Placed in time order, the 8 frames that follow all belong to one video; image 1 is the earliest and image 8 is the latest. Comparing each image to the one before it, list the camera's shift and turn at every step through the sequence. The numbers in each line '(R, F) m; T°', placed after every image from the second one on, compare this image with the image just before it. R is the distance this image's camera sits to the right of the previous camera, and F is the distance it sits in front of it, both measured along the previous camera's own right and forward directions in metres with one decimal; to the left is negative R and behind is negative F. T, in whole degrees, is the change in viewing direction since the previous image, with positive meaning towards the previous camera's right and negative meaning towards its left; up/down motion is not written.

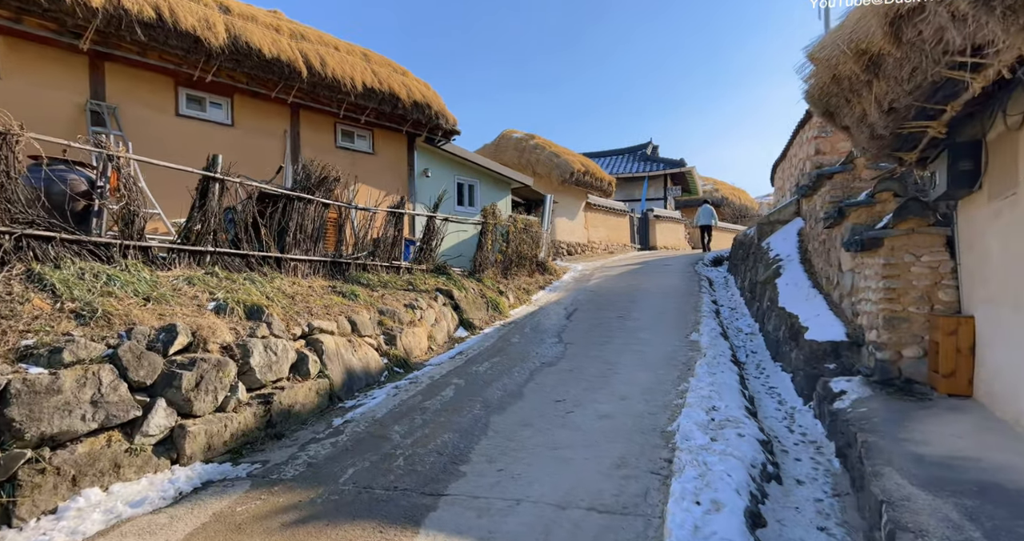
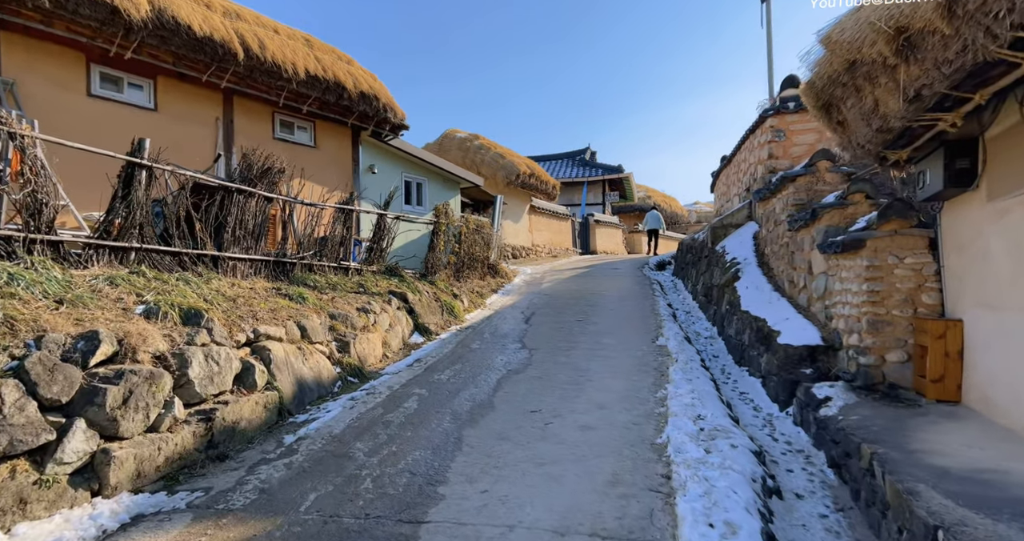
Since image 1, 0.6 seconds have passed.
(-0.3, +0.3) m; +7°
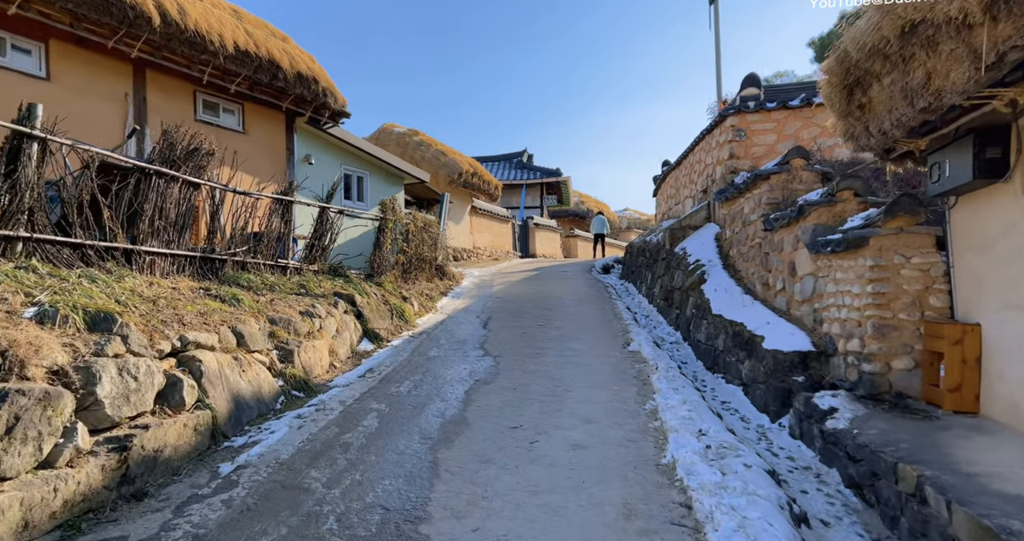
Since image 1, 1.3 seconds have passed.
(-0.4, +0.5) m; +8°
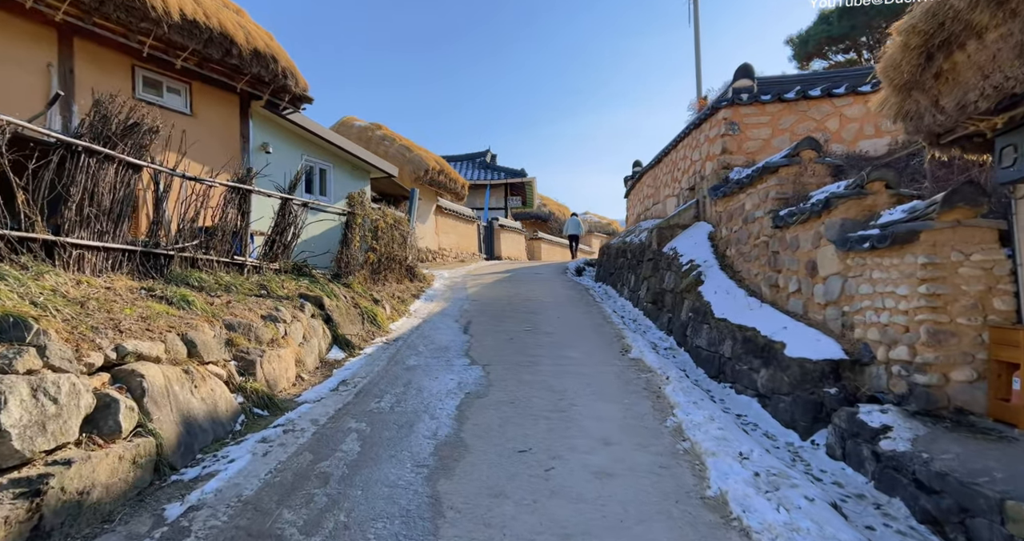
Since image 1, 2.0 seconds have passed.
(-0.4, +0.6) m; +5°
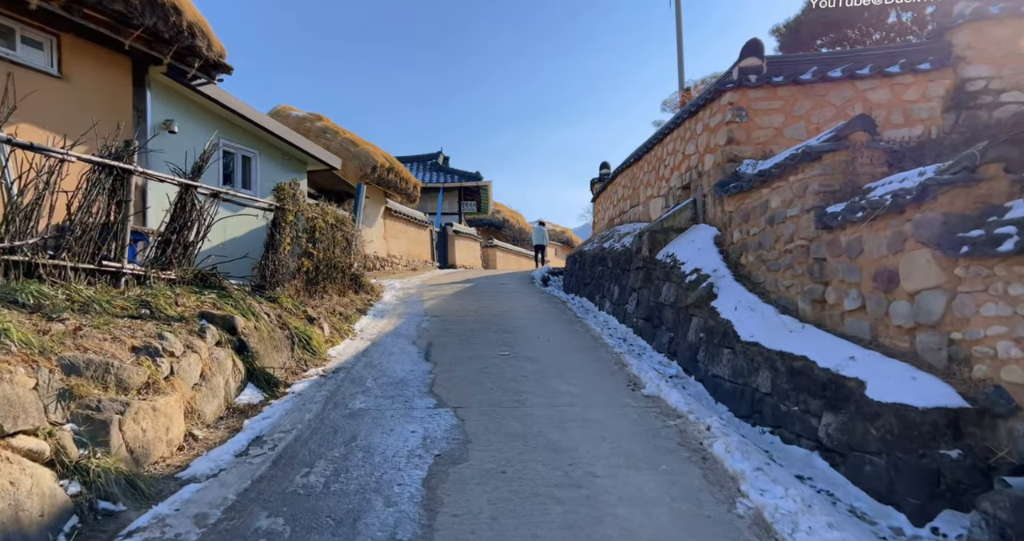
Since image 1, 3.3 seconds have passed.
(-0.3, +1.3) m; +6°
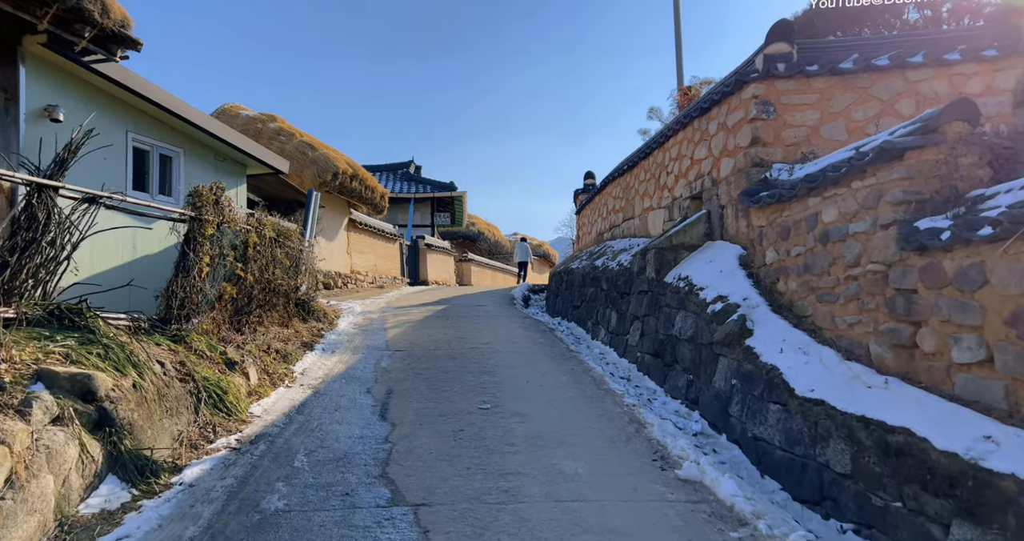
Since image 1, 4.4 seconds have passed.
(-0.1, +1.2) m; +3°
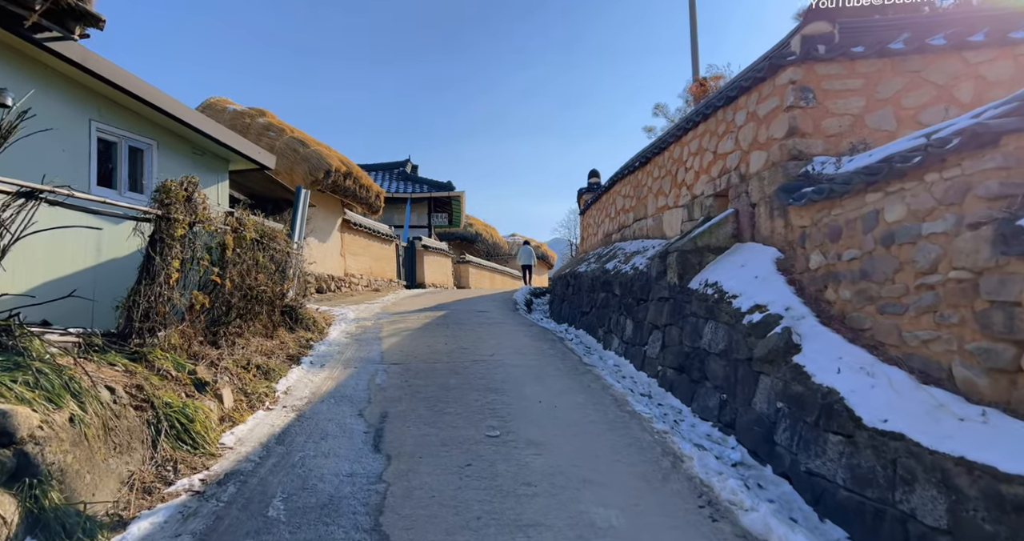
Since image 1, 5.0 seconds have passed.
(-0.1, +0.6) m; 0°
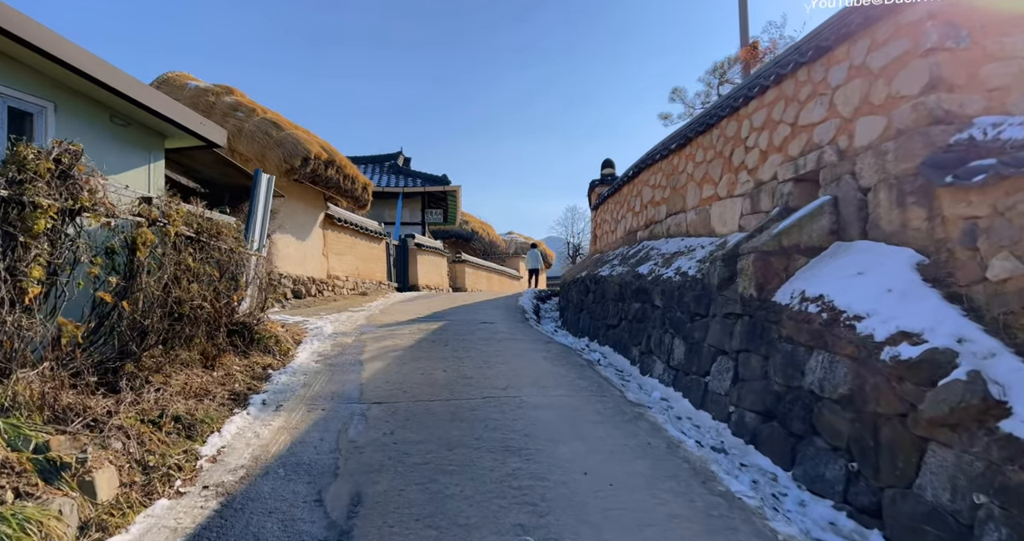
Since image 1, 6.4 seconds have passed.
(-0.2, +1.4) m; +1°
